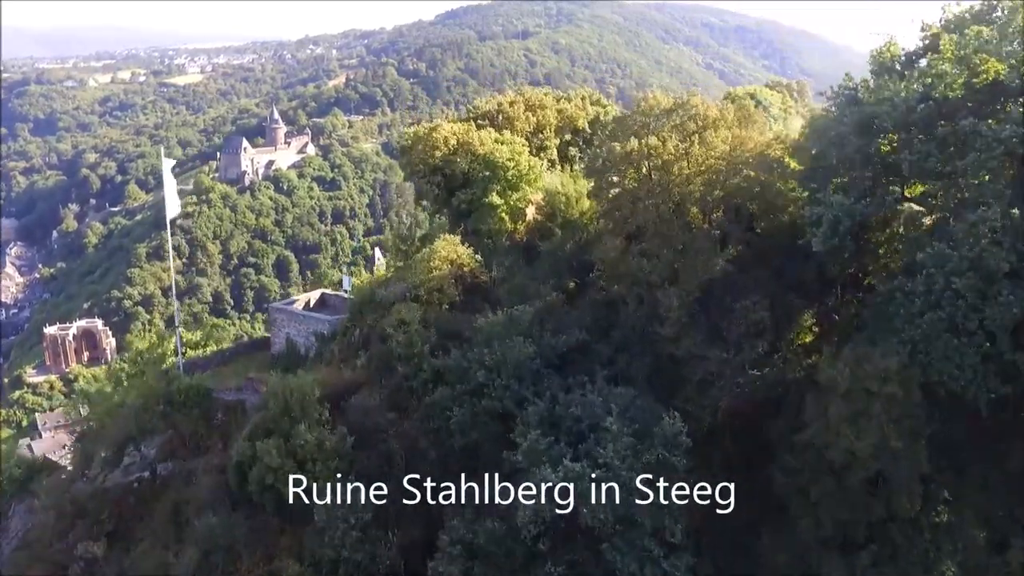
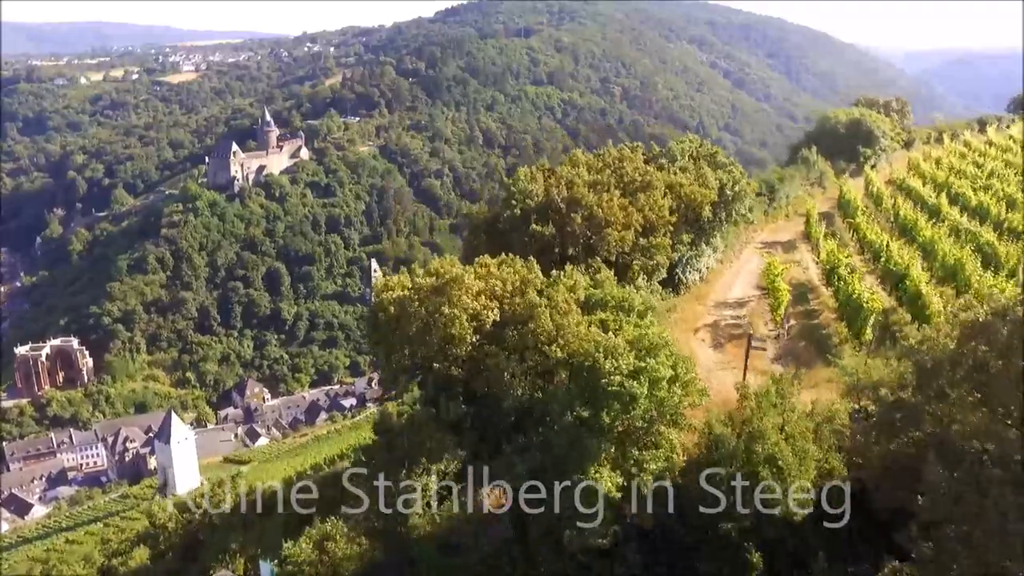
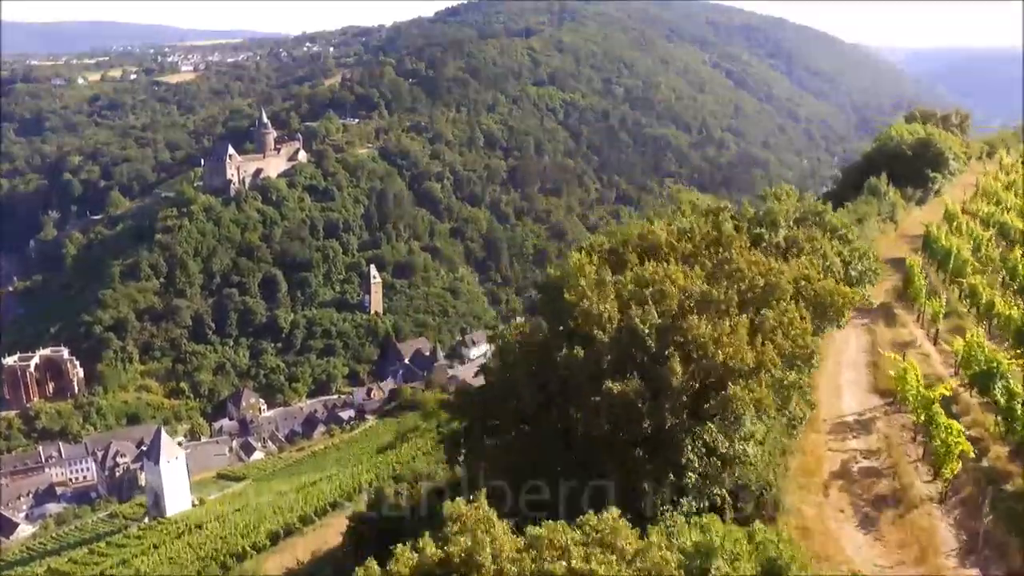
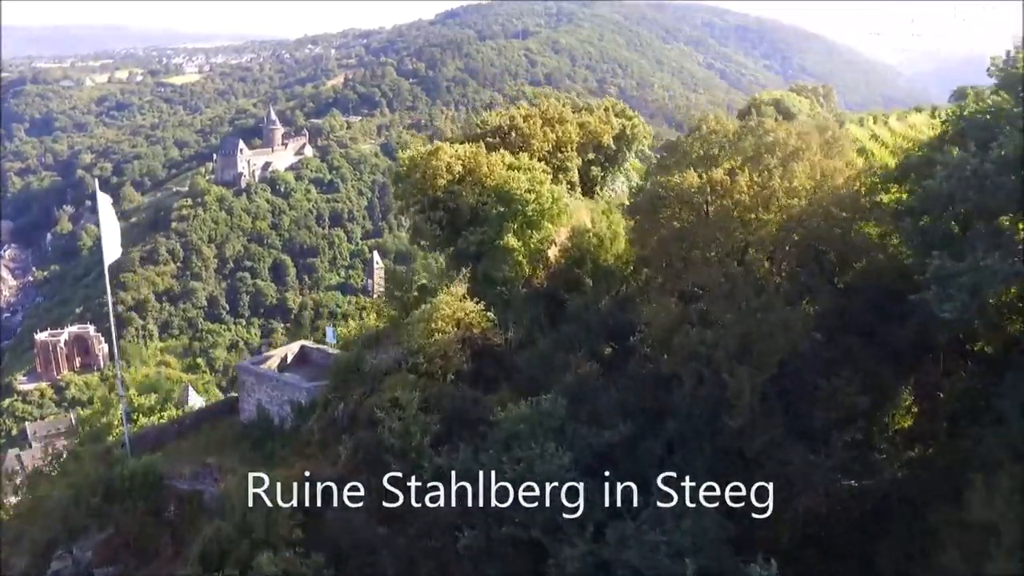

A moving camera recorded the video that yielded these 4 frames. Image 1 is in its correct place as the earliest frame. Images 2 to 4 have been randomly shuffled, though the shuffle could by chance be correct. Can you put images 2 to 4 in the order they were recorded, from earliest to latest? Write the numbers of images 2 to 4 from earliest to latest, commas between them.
4, 2, 3
